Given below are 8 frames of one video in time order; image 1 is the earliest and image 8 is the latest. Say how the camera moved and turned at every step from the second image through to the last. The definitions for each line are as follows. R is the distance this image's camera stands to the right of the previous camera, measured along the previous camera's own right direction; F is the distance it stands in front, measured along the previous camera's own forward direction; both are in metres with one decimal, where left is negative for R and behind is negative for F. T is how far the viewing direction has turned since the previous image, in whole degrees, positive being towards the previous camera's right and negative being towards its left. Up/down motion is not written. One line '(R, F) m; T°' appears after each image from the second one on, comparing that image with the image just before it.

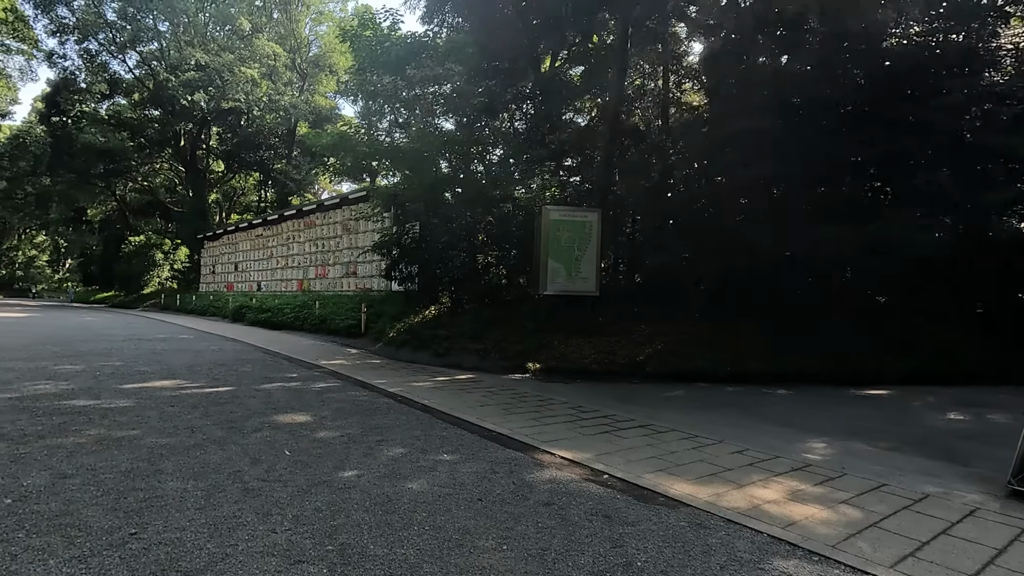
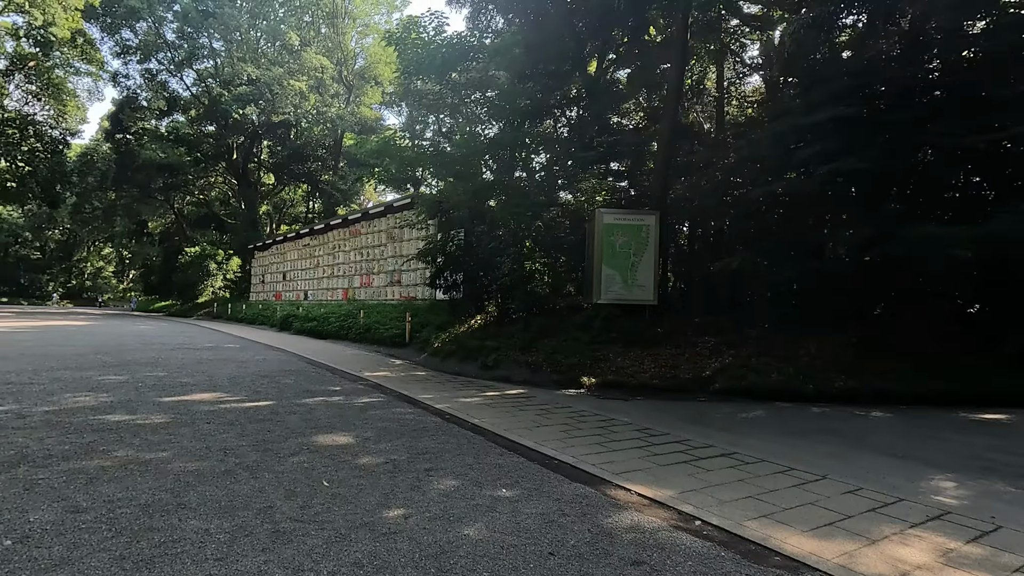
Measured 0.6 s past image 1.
(-0.2, +0.6) m; -4°
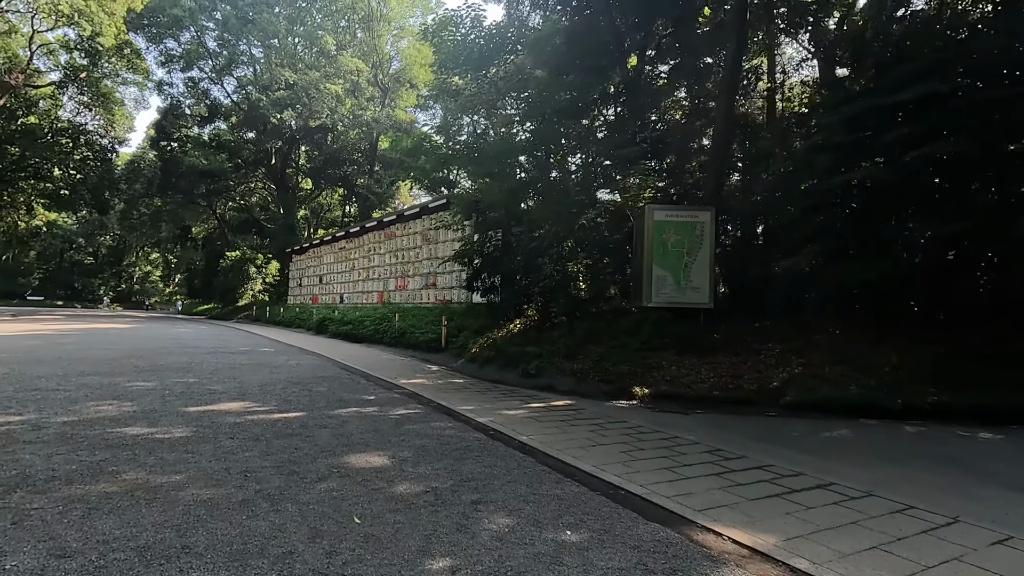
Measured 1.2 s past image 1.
(-0.2, +0.6) m; -3°
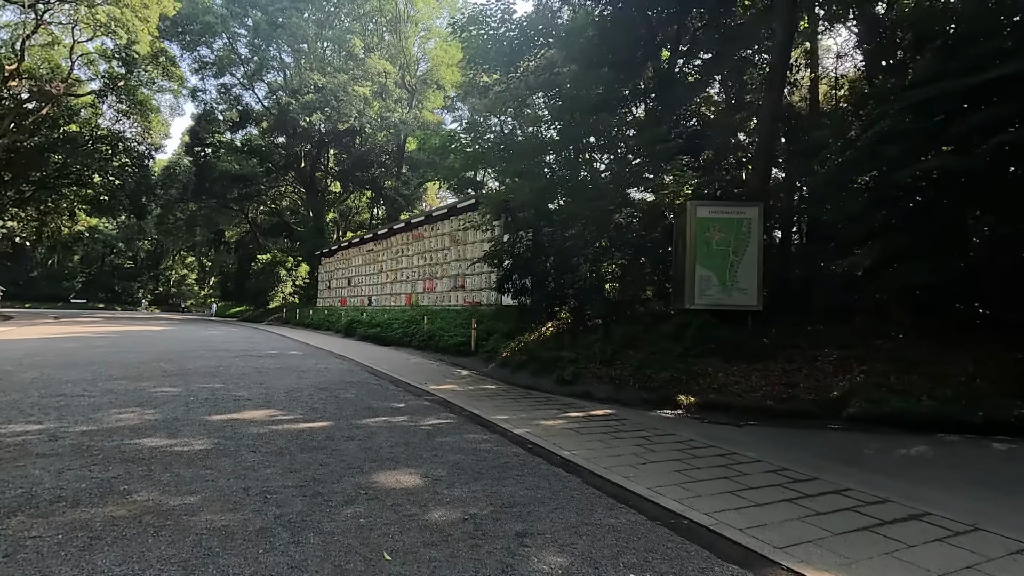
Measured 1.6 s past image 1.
(-0.1, +0.4) m; -3°
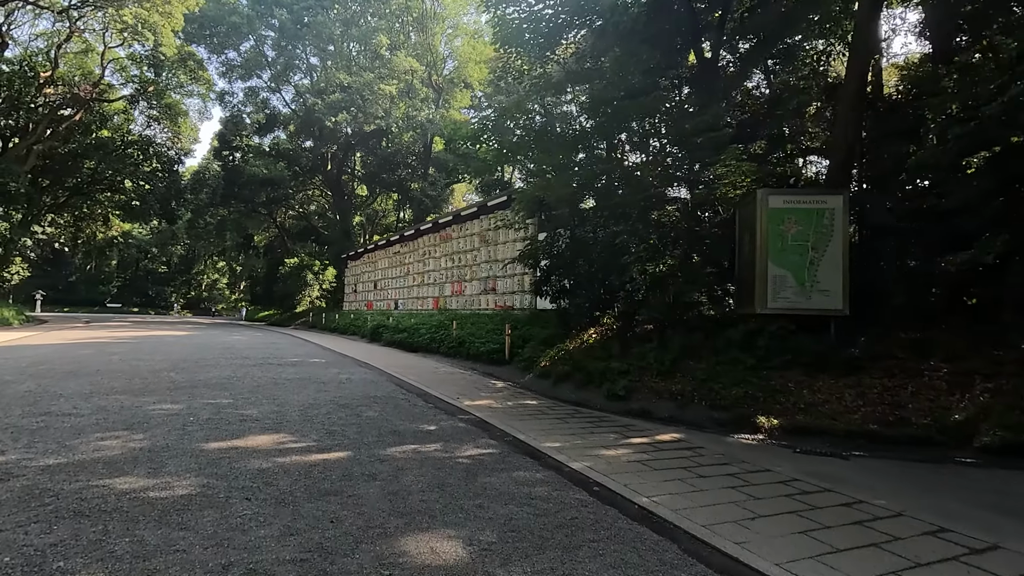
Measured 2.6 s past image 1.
(-0.3, +1.0) m; -3°
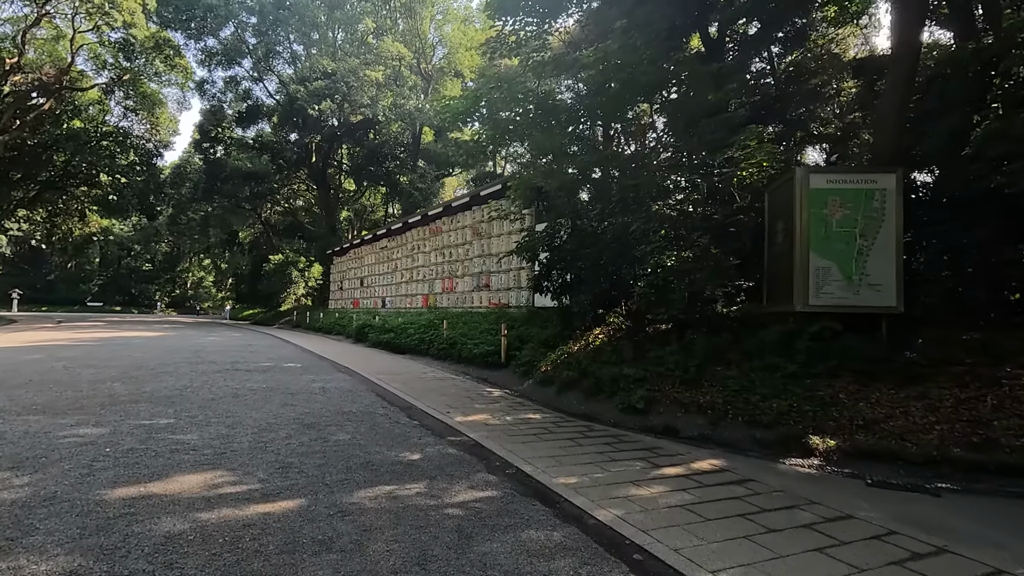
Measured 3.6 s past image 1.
(-0.1, +1.2) m; +1°
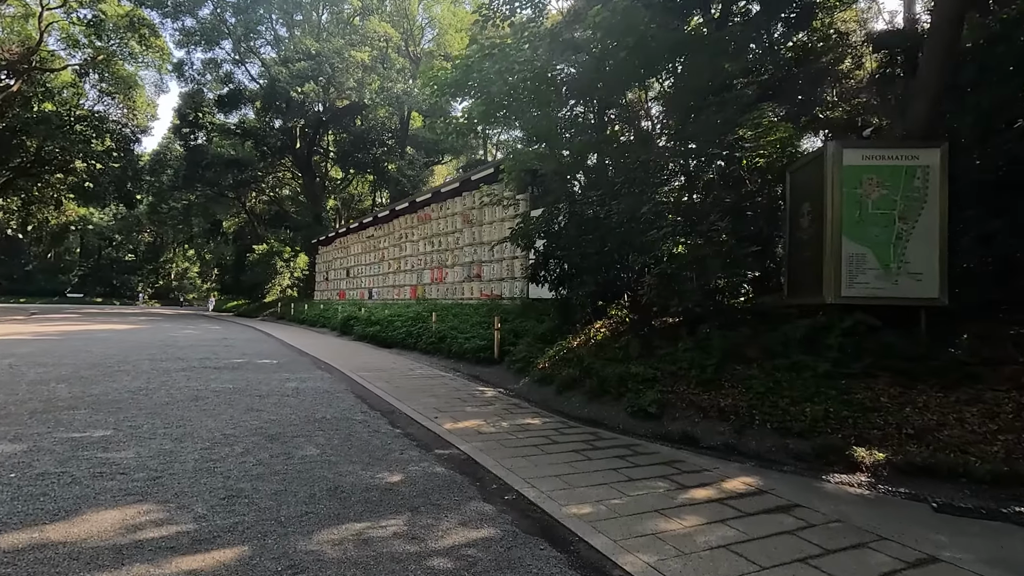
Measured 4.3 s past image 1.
(-0.1, +0.8) m; +1°
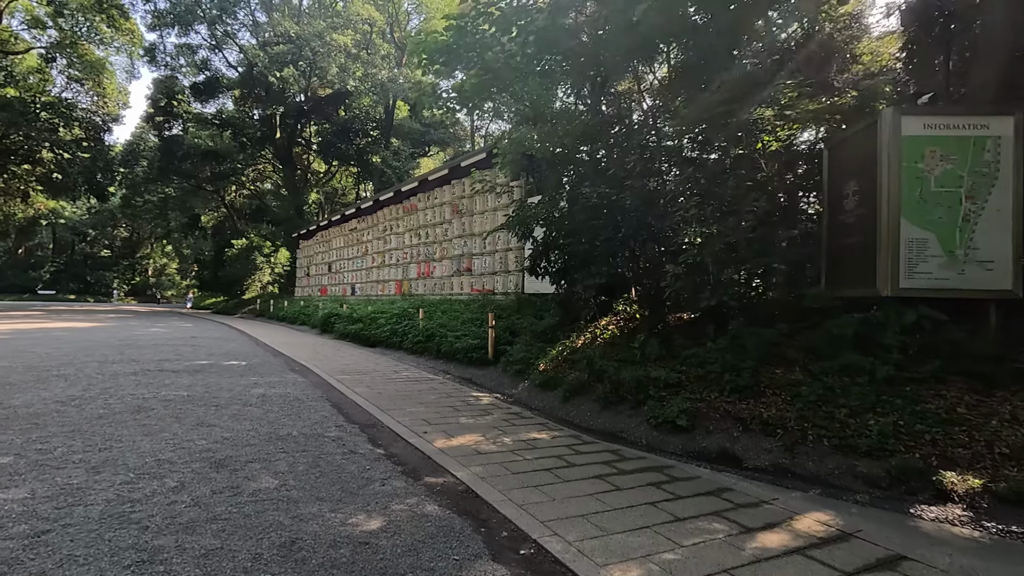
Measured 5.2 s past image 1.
(-0.2, +0.9) m; +1°
